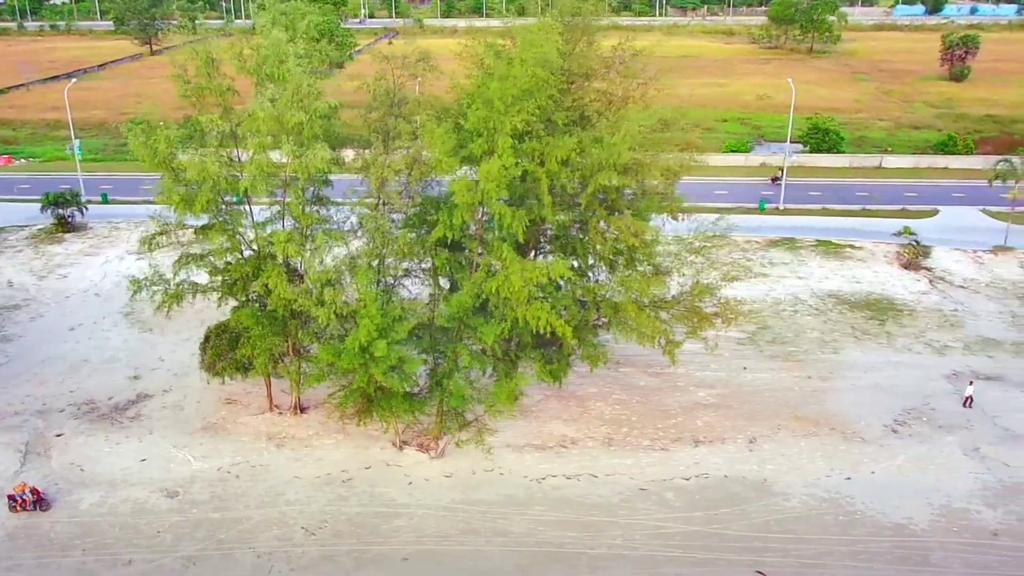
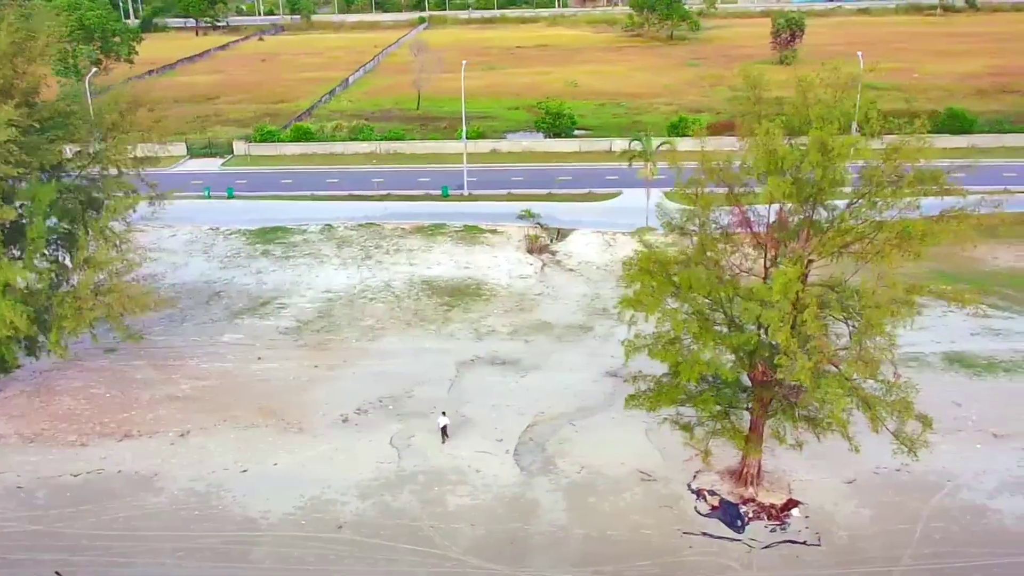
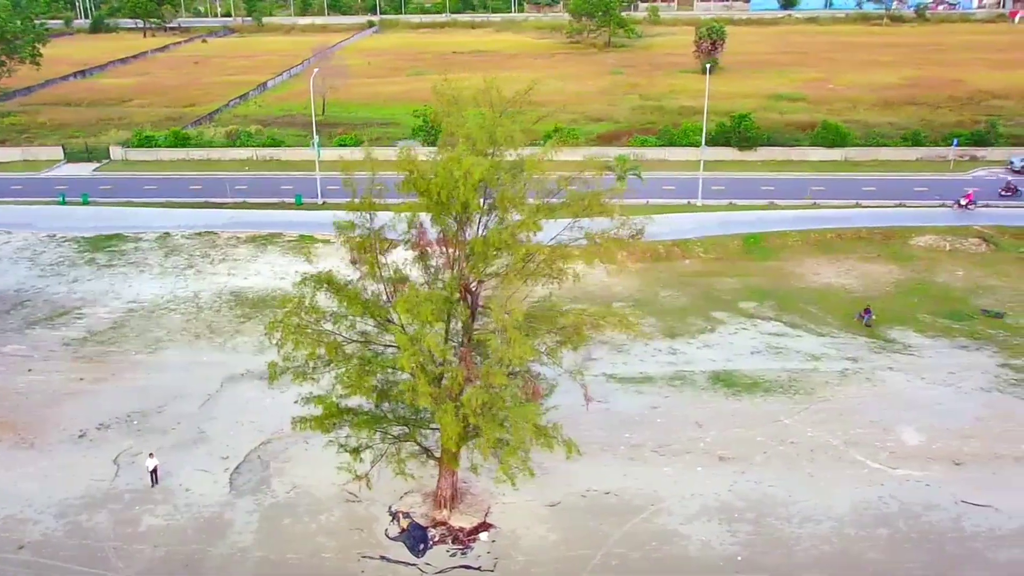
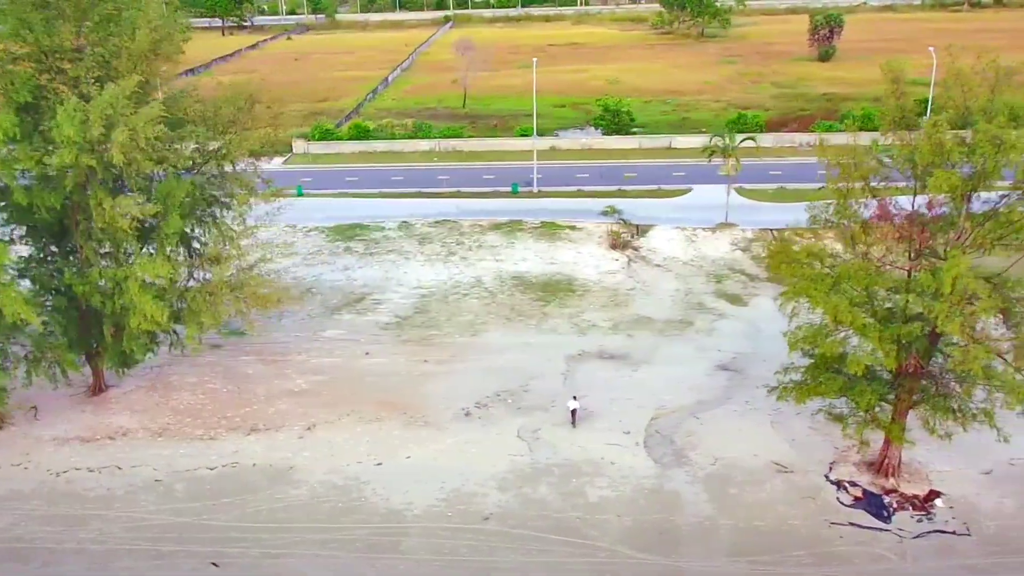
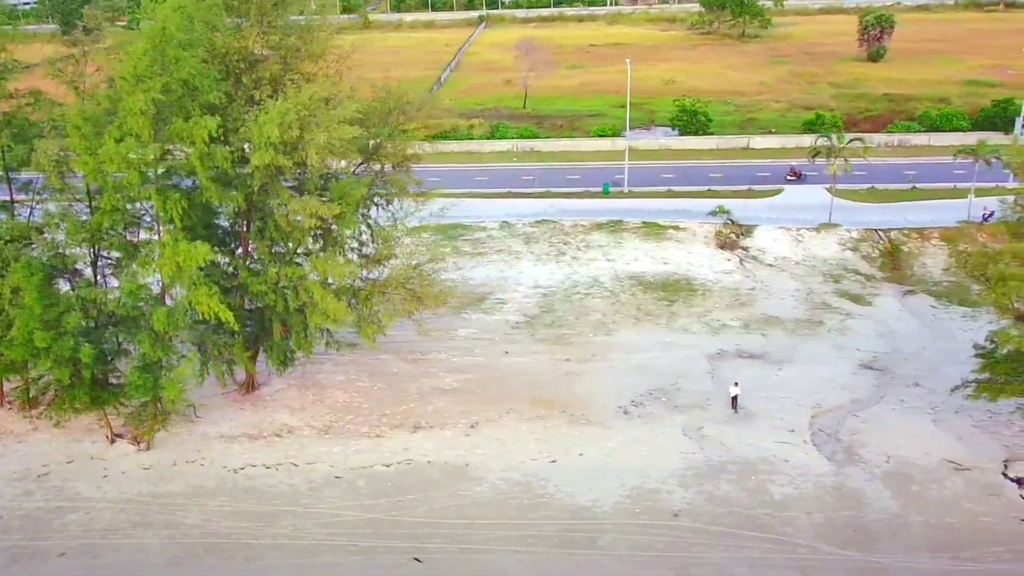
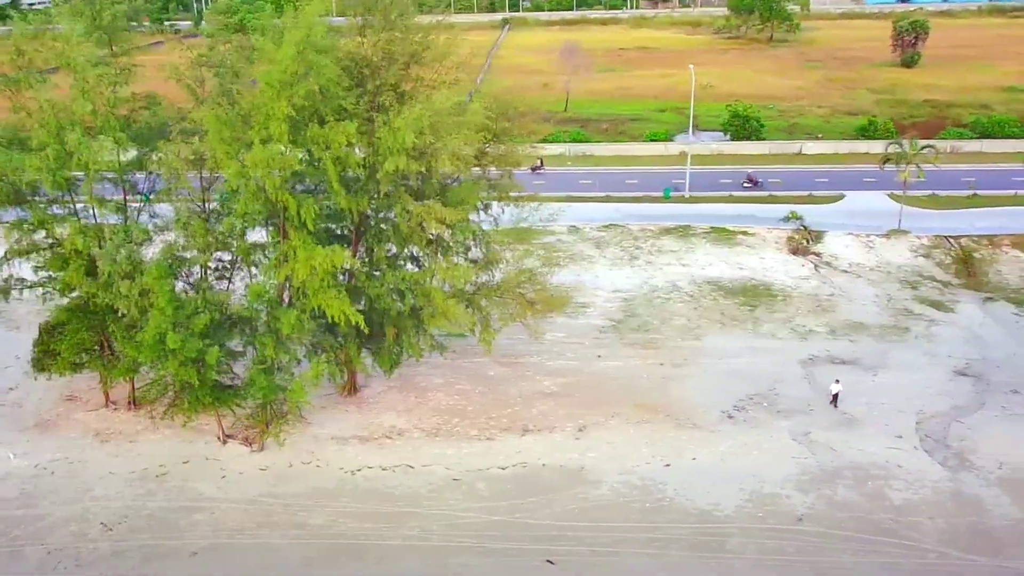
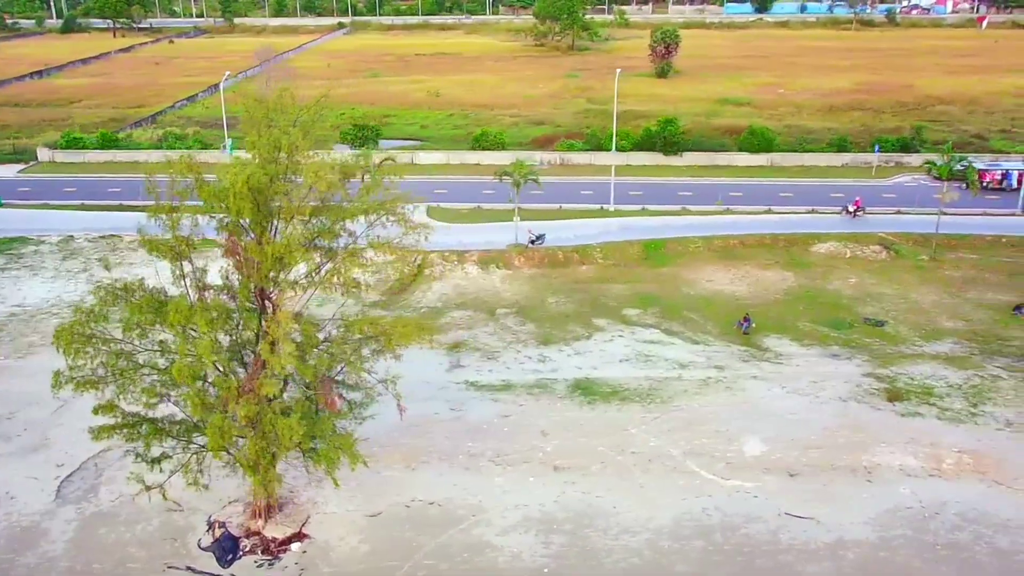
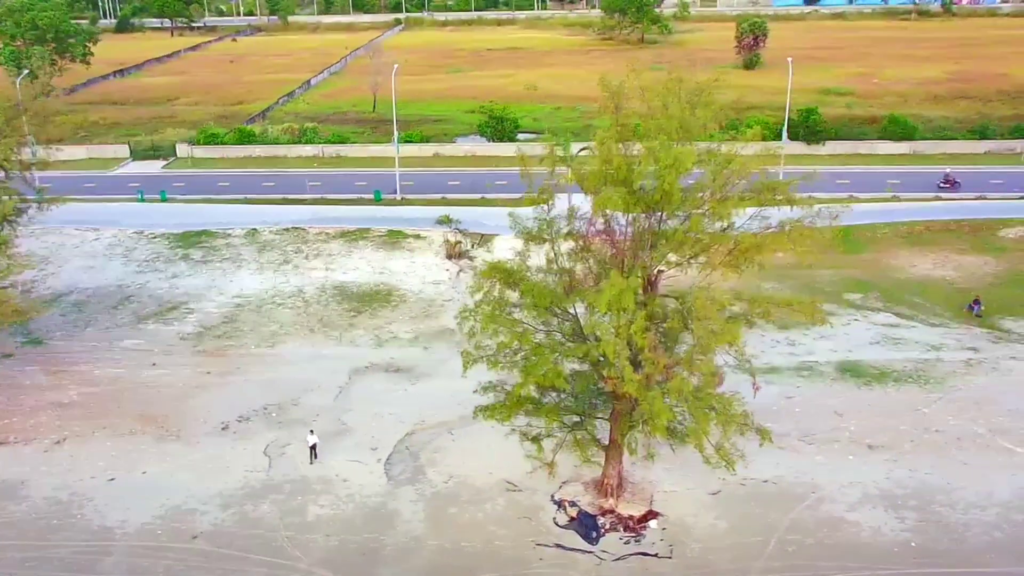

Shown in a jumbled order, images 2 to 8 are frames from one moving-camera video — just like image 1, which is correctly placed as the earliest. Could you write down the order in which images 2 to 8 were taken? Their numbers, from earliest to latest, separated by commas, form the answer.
6, 5, 4, 2, 8, 3, 7
